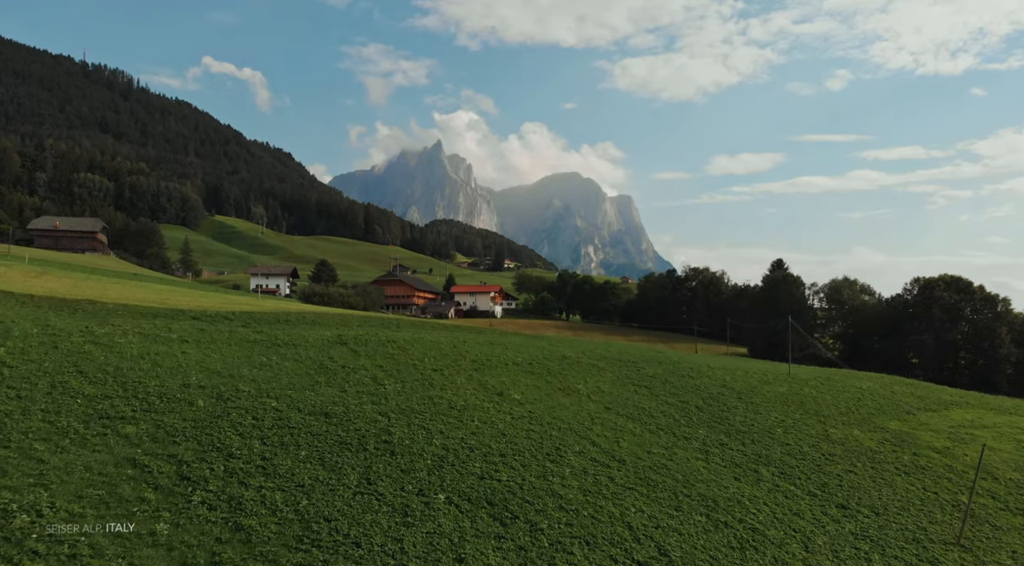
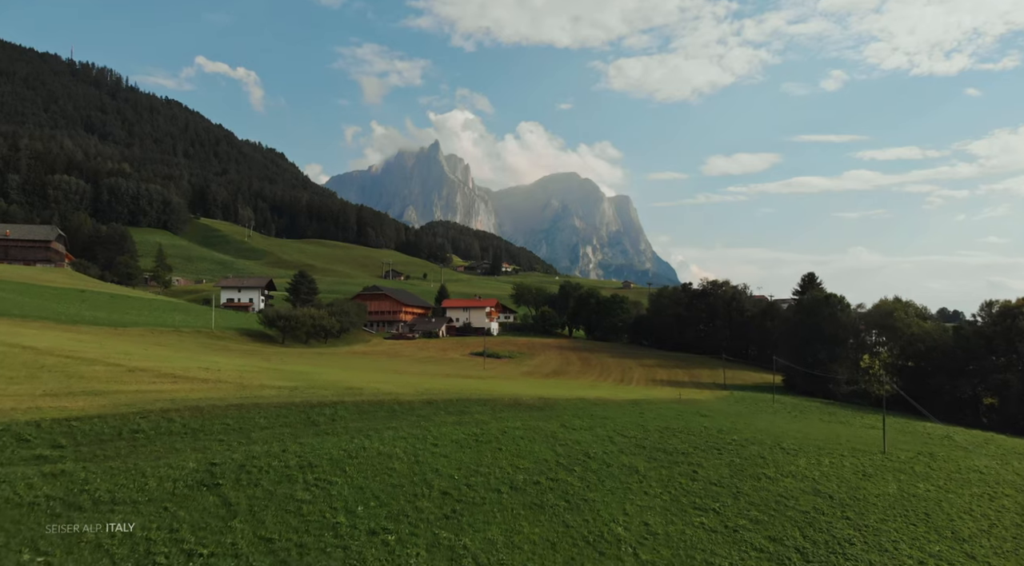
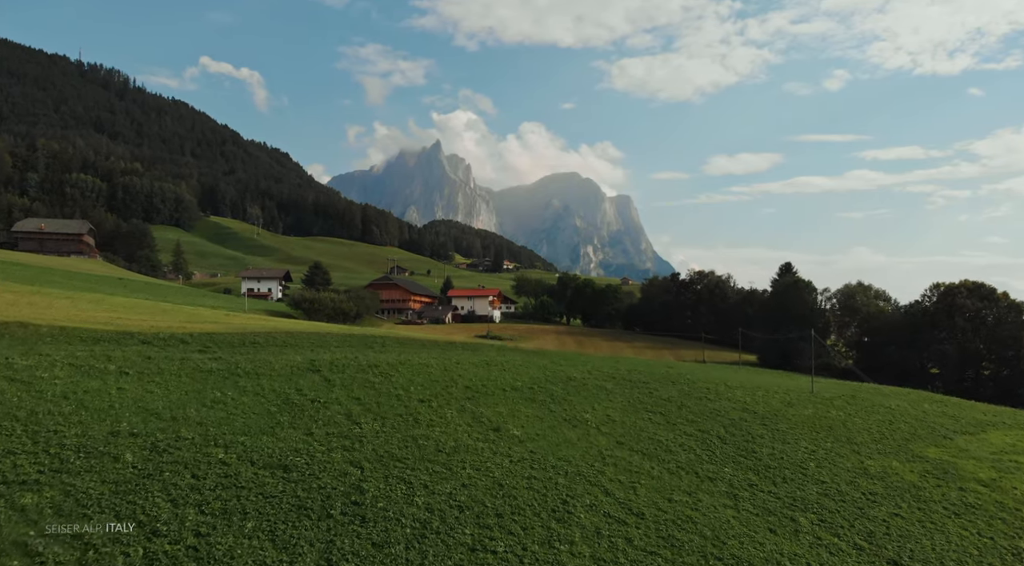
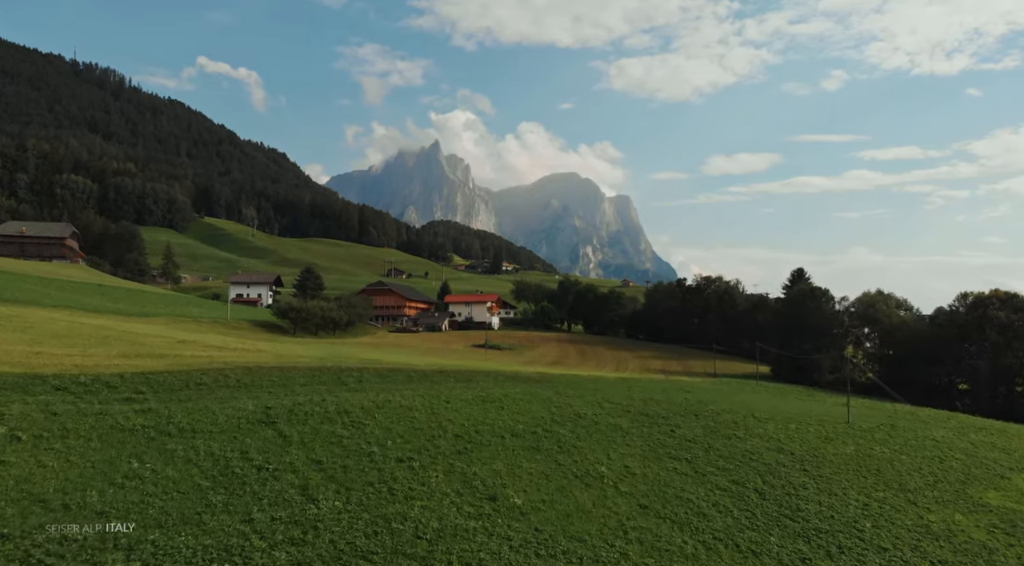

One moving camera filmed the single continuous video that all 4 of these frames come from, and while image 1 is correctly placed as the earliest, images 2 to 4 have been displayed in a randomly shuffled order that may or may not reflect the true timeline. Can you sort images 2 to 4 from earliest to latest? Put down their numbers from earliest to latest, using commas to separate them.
3, 4, 2
